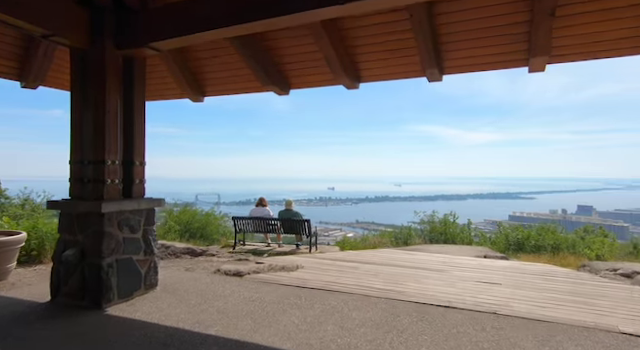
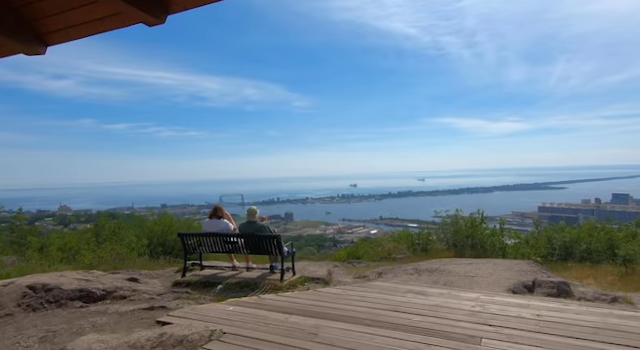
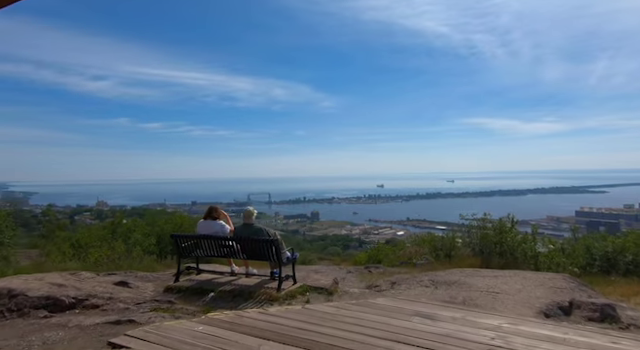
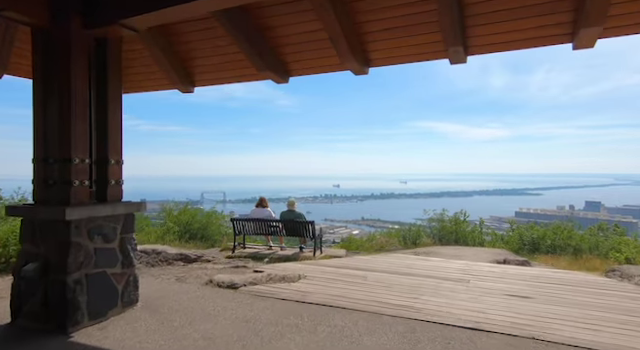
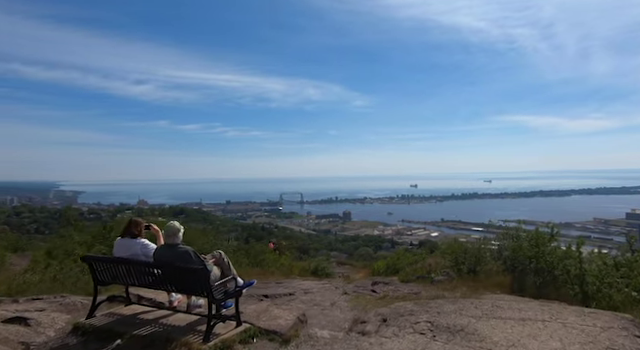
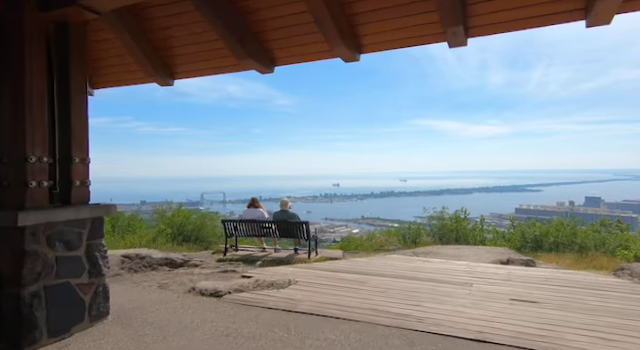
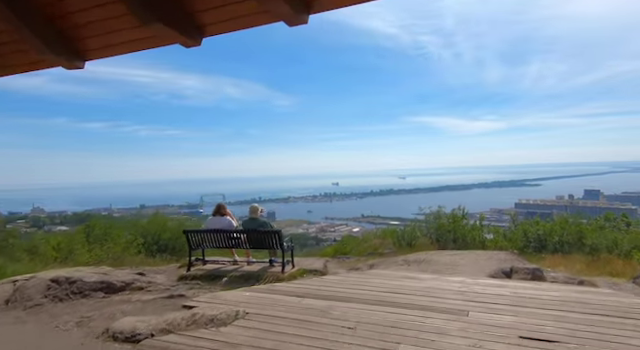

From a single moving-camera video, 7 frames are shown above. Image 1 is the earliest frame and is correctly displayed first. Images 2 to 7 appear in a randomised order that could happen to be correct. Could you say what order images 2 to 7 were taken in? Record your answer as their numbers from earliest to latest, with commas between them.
4, 6, 7, 2, 3, 5
